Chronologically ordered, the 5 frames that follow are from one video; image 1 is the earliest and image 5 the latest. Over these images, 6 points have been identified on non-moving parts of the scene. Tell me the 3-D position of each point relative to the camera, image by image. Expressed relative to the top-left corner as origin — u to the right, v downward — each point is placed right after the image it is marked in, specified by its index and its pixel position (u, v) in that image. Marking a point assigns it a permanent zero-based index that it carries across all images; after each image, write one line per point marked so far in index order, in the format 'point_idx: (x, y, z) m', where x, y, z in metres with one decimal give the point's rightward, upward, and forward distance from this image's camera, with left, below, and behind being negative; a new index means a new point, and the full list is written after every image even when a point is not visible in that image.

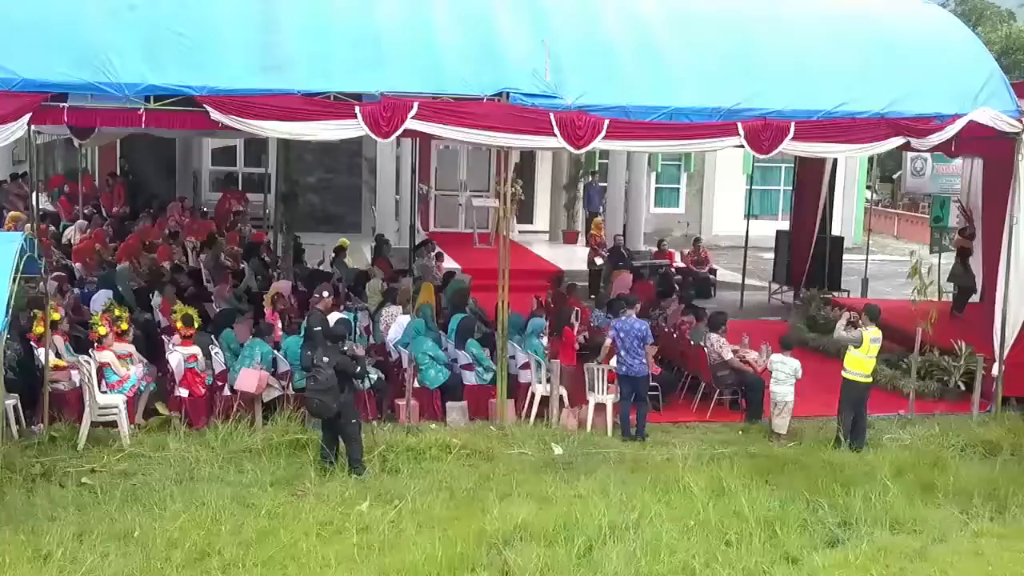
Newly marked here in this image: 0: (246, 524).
0: (-1.1, -1.0, +6.1) m
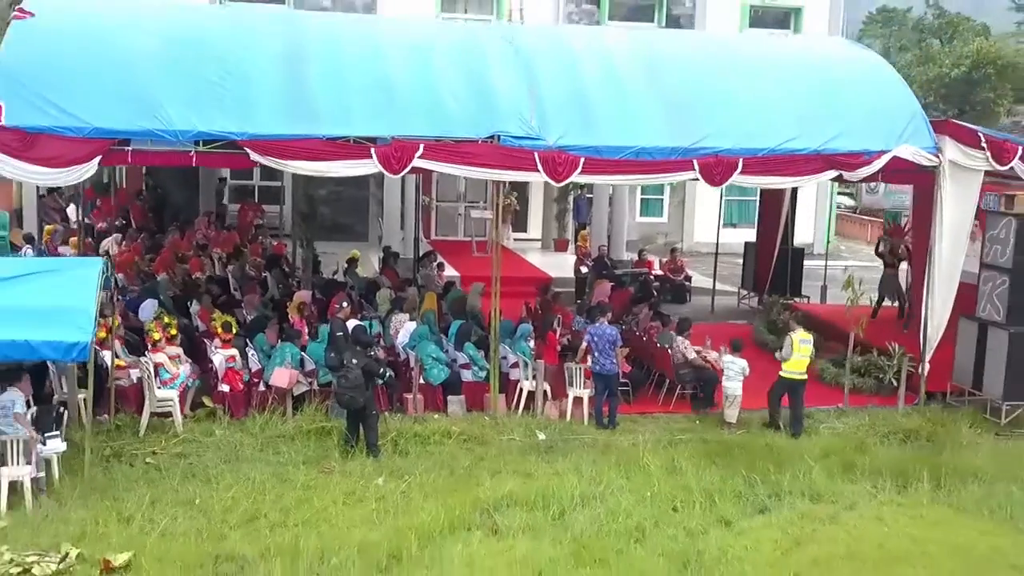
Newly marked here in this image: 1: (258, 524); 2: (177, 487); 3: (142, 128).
0: (-1.2, -1.1, +7.6) m
1: (-1.3, -1.2, +7.0) m
2: (-1.8, -1.1, +7.6) m
3: (-2.2, +1.0, +8.6) m
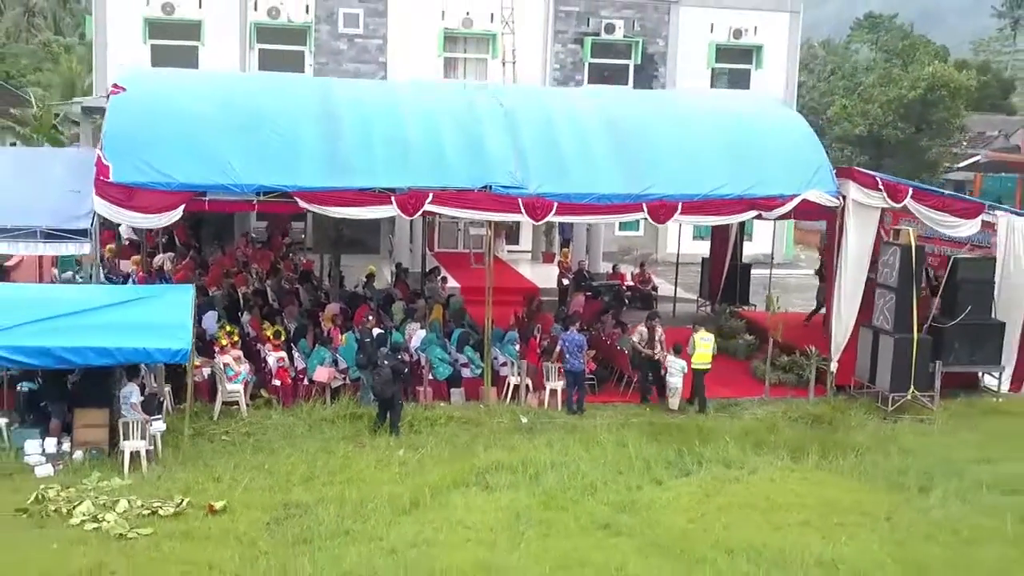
0: (-1.3, -1.2, +10.1) m
1: (-1.3, -1.3, +9.6) m
2: (-1.9, -1.2, +10.2) m
3: (-2.3, +0.8, +11.1) m
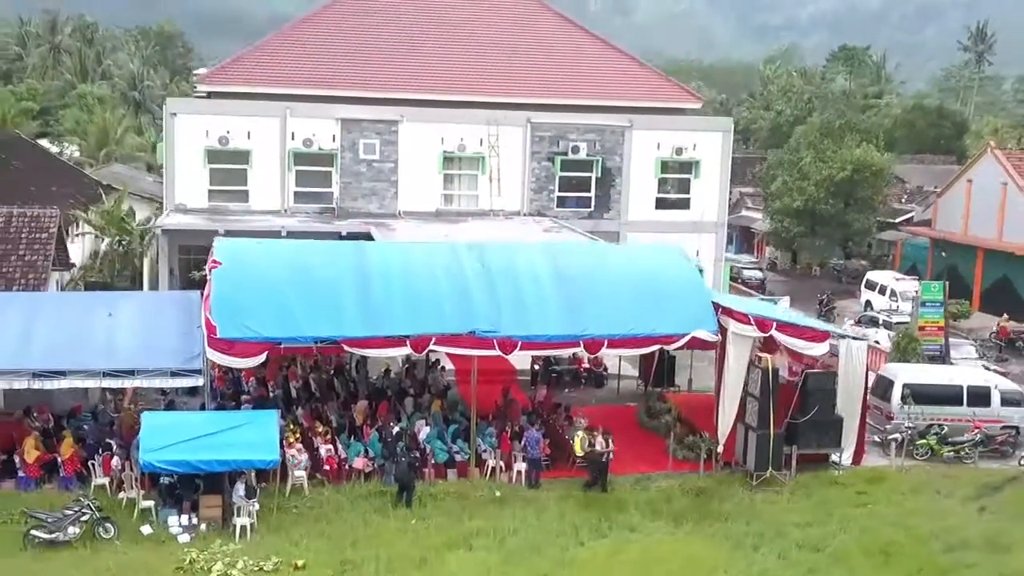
0: (-1.6, -2.6, +15.4) m
1: (-1.6, -2.7, +14.9) m
2: (-2.2, -2.6, +15.5) m
3: (-2.6, -0.5, +16.4) m
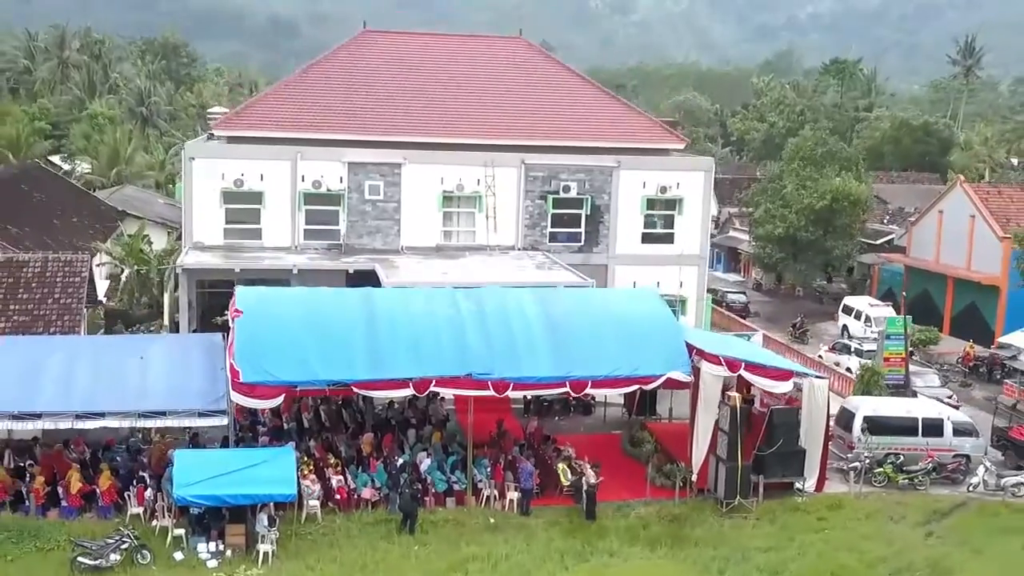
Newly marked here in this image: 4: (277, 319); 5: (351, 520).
0: (-1.7, -3.2, +17.2) m
1: (-1.7, -3.3, +16.7) m
2: (-2.2, -3.2, +17.3) m
3: (-2.7, -1.2, +18.2) m
4: (-3.2, -0.4, +19.3) m
5: (-2.1, -3.0, +18.4) m
